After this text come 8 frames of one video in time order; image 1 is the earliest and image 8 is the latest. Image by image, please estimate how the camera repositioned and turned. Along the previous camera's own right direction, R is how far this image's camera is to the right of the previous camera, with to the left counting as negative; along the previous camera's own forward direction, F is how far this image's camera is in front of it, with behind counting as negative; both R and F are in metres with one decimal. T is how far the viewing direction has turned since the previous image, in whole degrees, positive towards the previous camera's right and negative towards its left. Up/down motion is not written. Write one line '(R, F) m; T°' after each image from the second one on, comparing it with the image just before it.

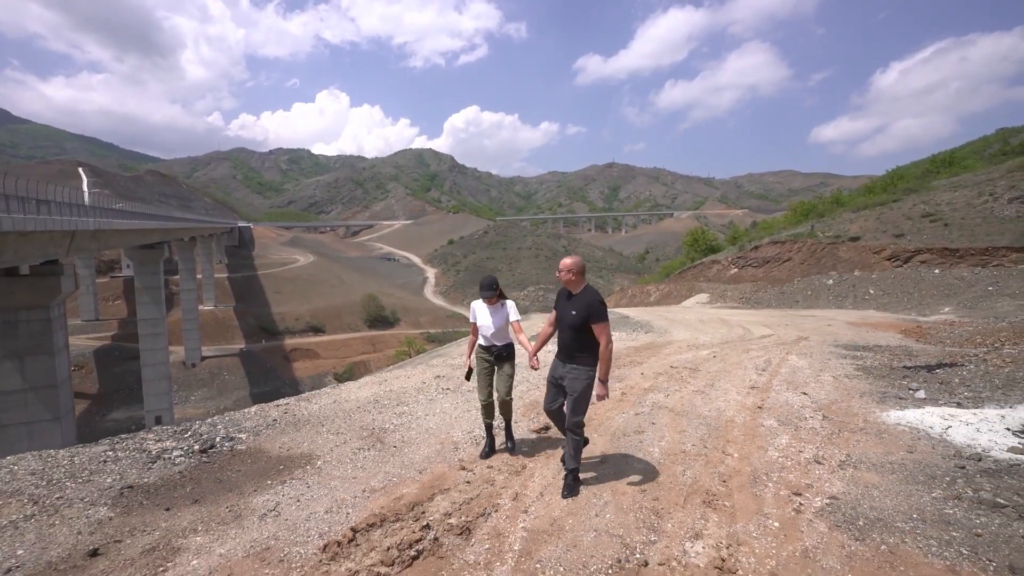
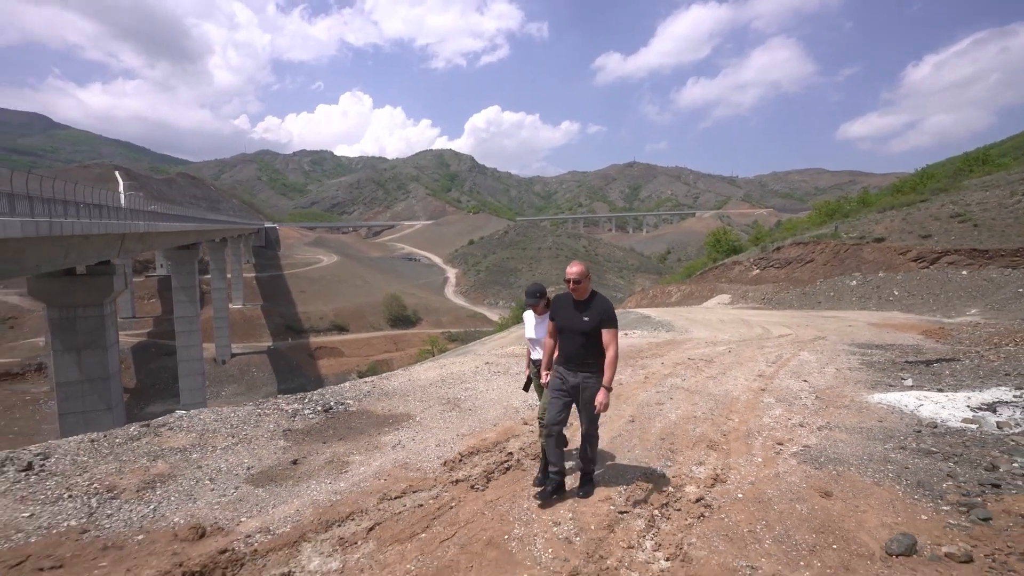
(-0.3, -1.3) m; -2°
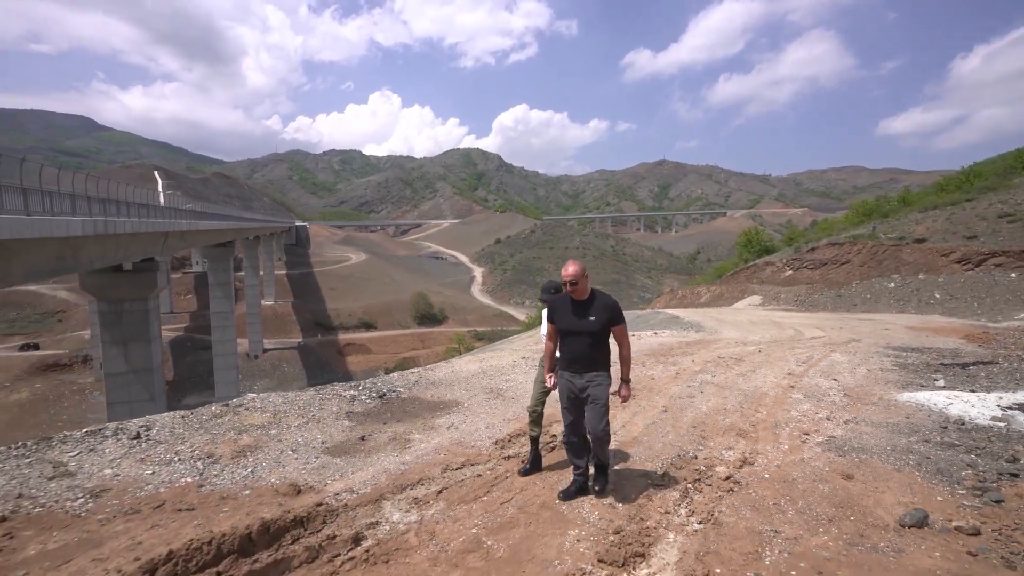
(-0.2, -0.4) m; -3°
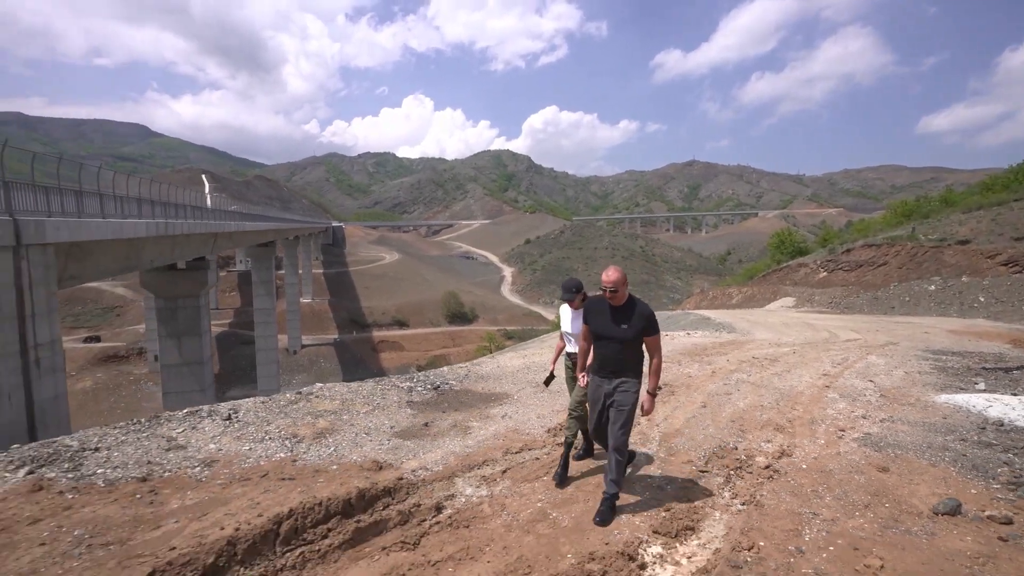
(-0.2, -0.4) m; -3°
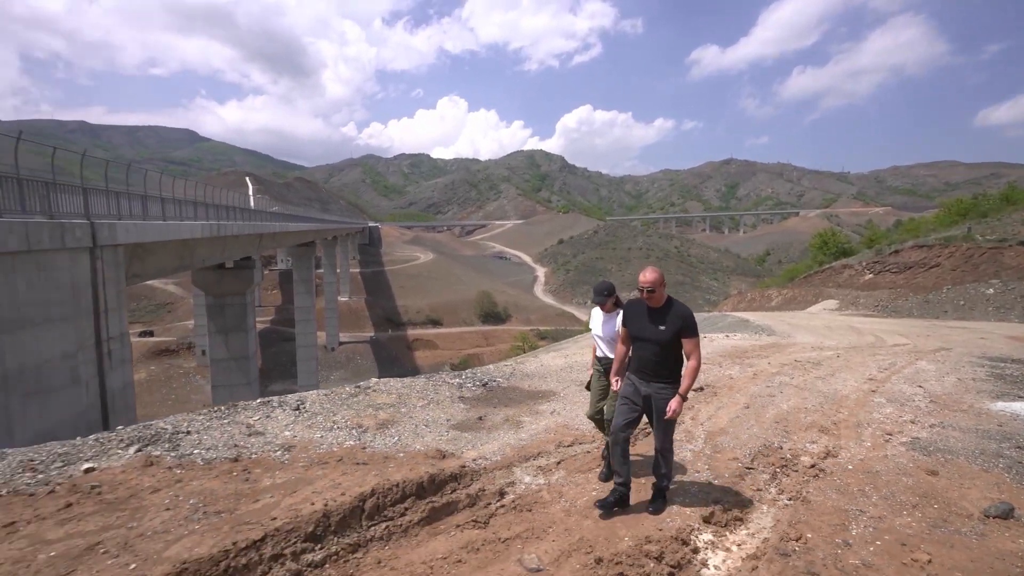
(-0.2, -0.3) m; -4°
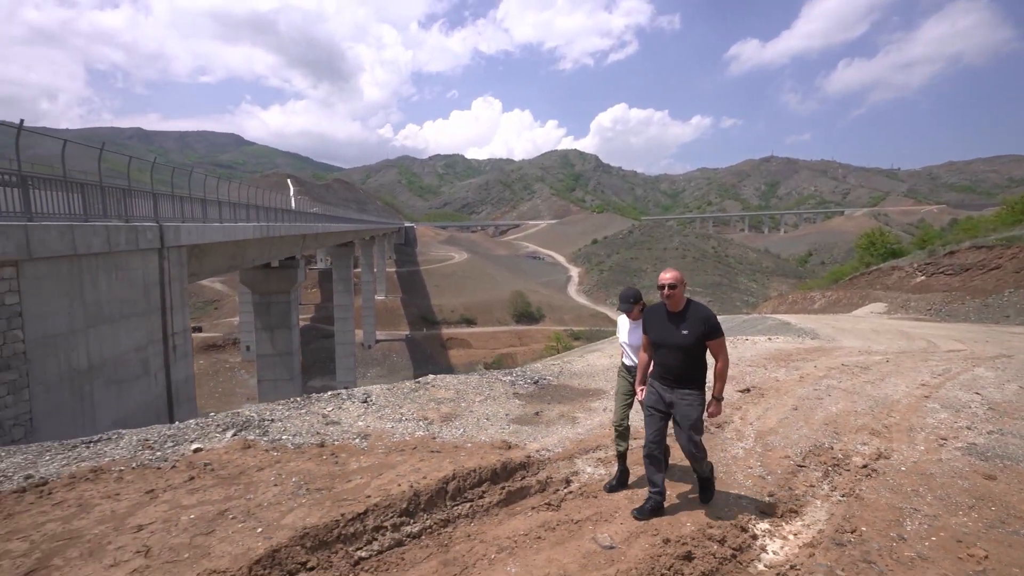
(-0.2, -0.3) m; -4°
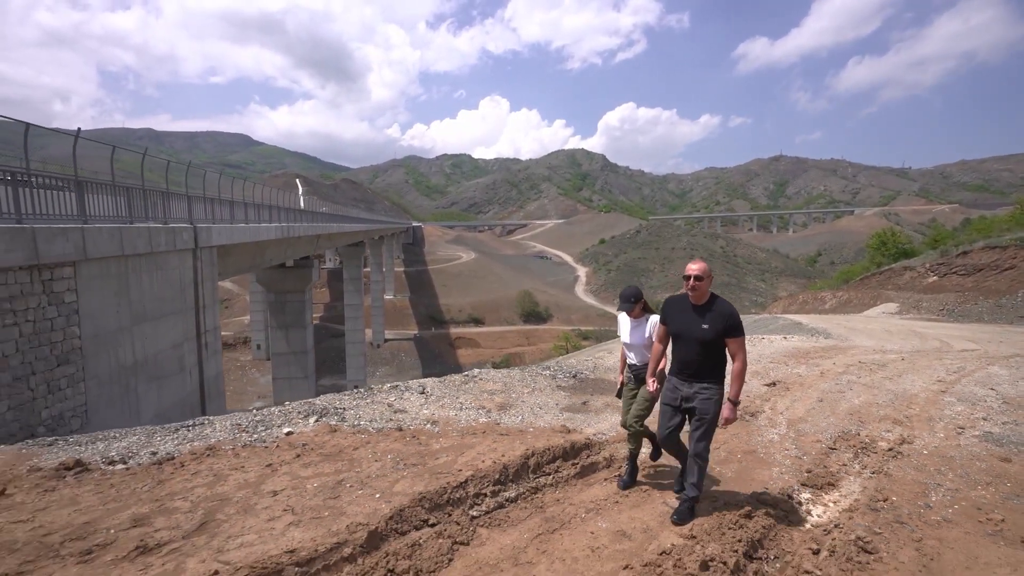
(-0.5, -0.5) m; -1°
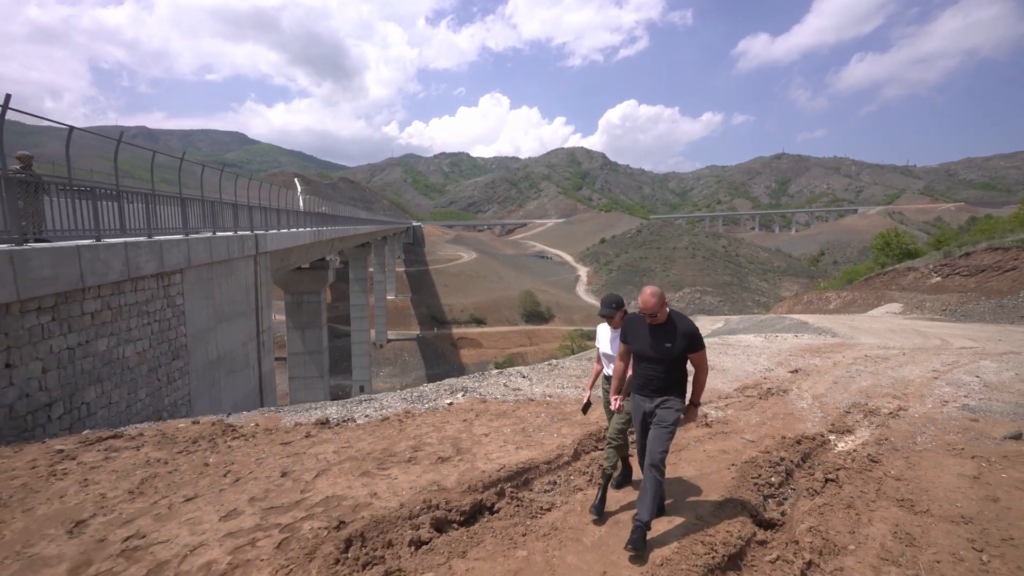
(-1.4, -1.9) m; 0°
